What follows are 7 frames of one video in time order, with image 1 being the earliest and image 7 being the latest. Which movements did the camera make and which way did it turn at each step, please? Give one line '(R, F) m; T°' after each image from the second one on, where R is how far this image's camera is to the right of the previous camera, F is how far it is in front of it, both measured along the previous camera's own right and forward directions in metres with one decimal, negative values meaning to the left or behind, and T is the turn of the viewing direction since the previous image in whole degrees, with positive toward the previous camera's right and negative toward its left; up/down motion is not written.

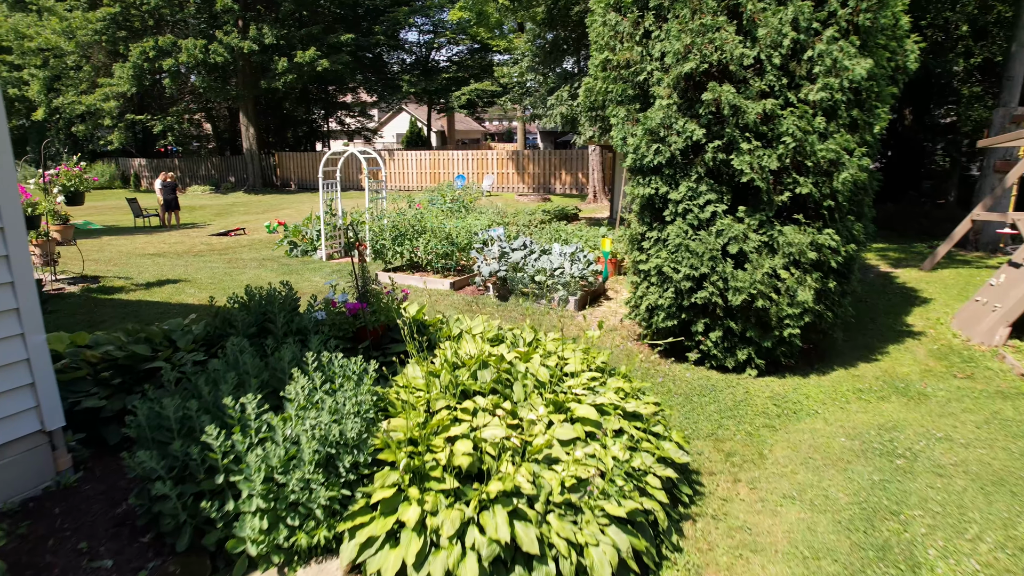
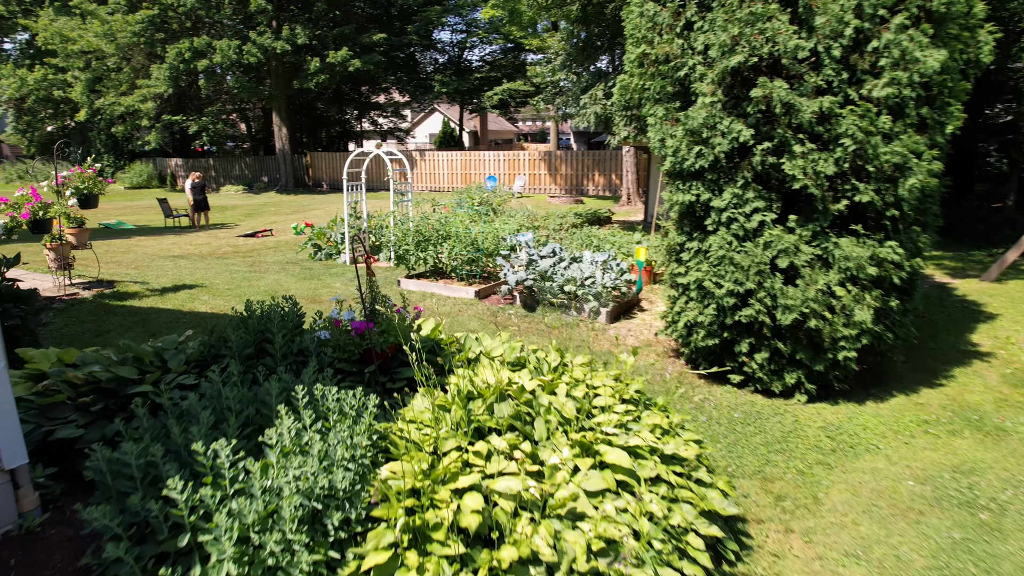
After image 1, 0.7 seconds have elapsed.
(0.0, +0.4) m; -3°
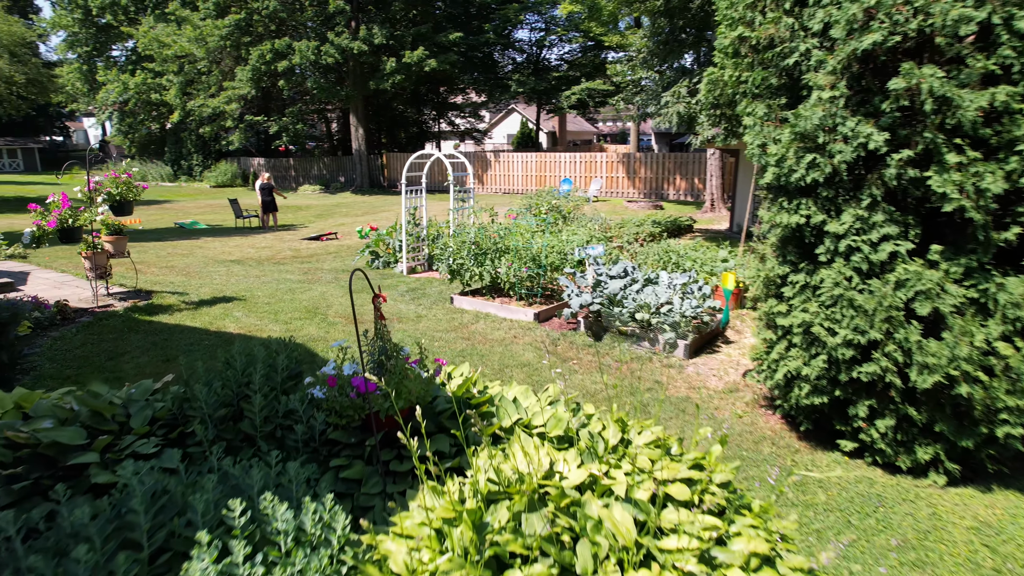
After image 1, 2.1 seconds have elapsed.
(+0.1, +0.9) m; -6°
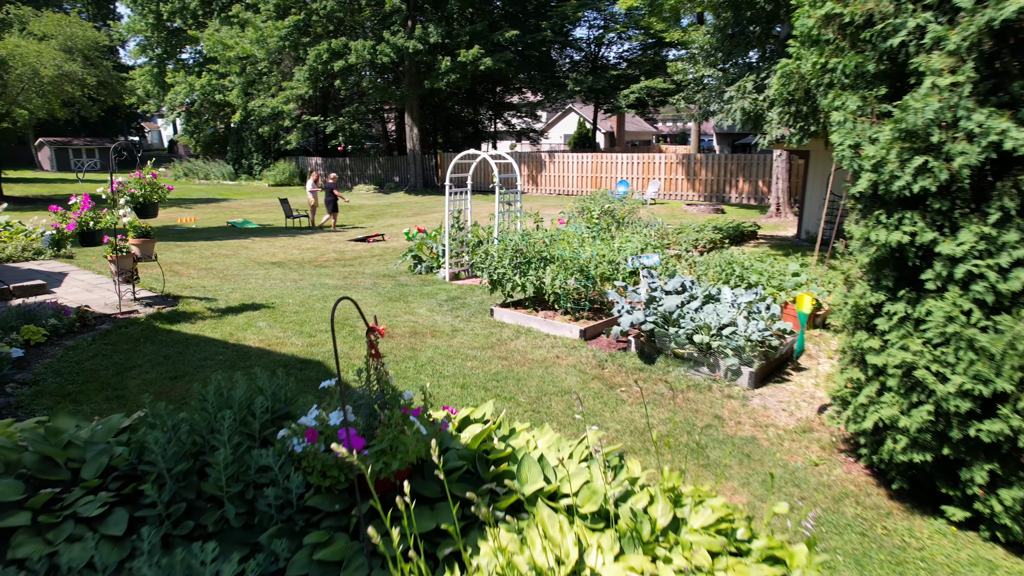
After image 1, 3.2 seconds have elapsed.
(+0.1, +0.6) m; -5°
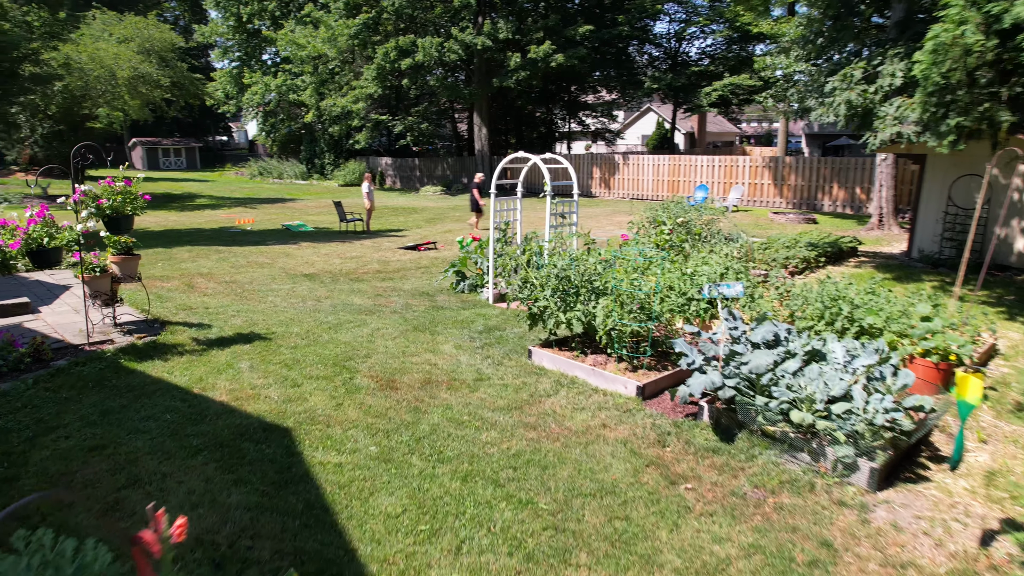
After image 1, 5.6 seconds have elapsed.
(+0.2, +1.3) m; -6°
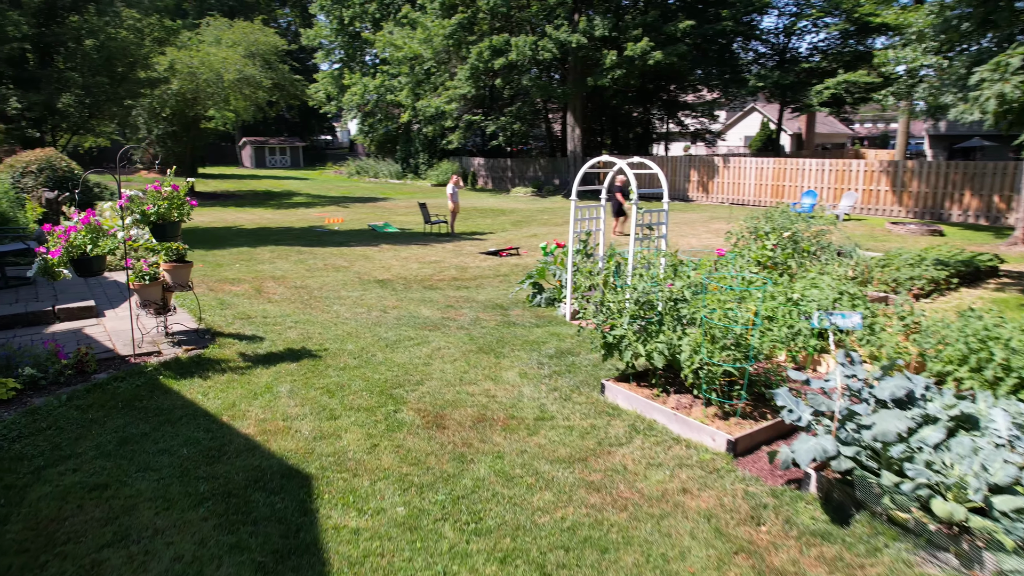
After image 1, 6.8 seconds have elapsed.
(+0.1, +0.7) m; -8°
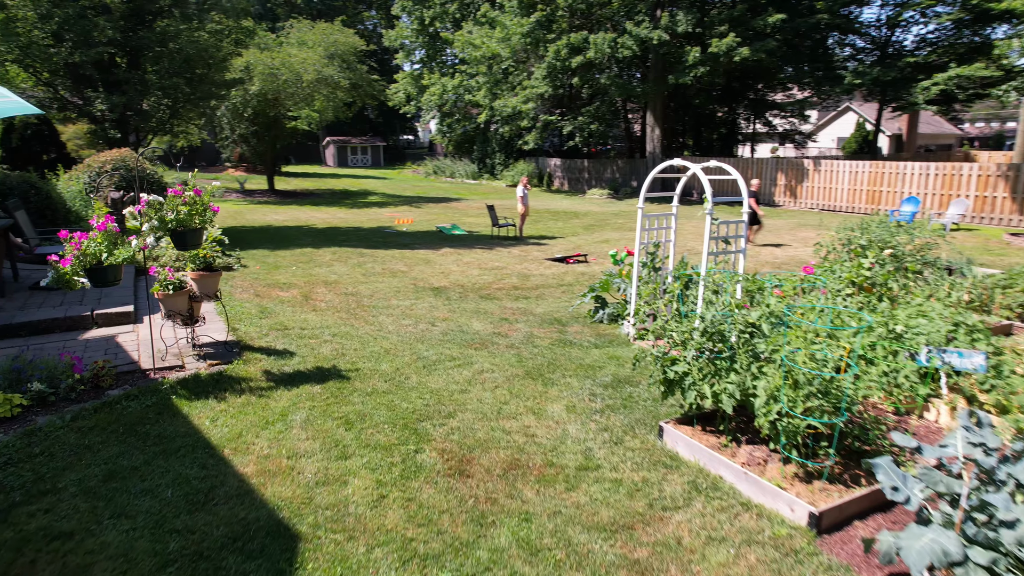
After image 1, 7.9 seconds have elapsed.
(+0.2, +0.6) m; -6°
